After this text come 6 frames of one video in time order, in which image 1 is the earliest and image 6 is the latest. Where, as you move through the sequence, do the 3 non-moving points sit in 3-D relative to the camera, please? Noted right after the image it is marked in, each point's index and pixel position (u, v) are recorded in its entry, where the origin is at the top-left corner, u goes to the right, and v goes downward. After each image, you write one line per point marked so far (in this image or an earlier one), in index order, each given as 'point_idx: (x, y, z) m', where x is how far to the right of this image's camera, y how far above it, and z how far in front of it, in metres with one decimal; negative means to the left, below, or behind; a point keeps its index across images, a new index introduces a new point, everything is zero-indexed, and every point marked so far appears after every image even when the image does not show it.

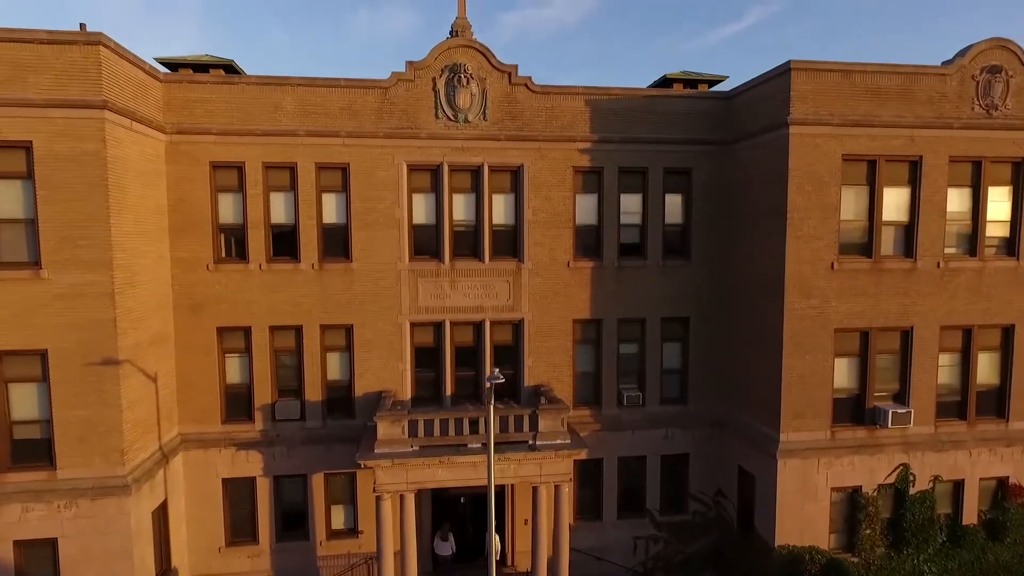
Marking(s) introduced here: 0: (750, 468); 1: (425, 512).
0: (+6.5, -4.9, +17.1) m
1: (-2.5, -6.3, +17.8) m
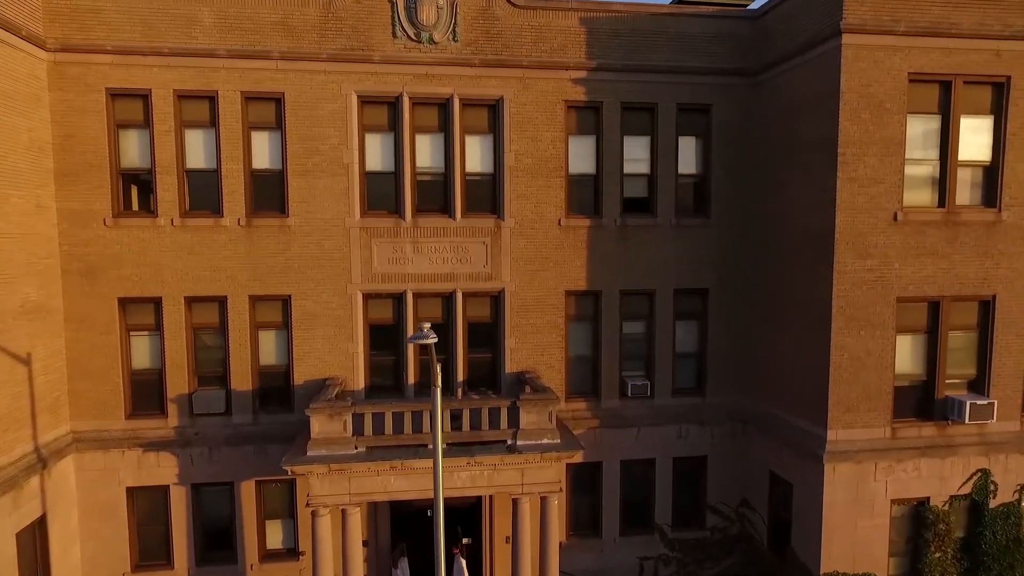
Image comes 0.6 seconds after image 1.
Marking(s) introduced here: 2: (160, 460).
0: (+6.0, -4.1, +13.7) m
1: (-3.0, -5.4, +14.4) m
2: (-7.7, -3.8, +13.7) m
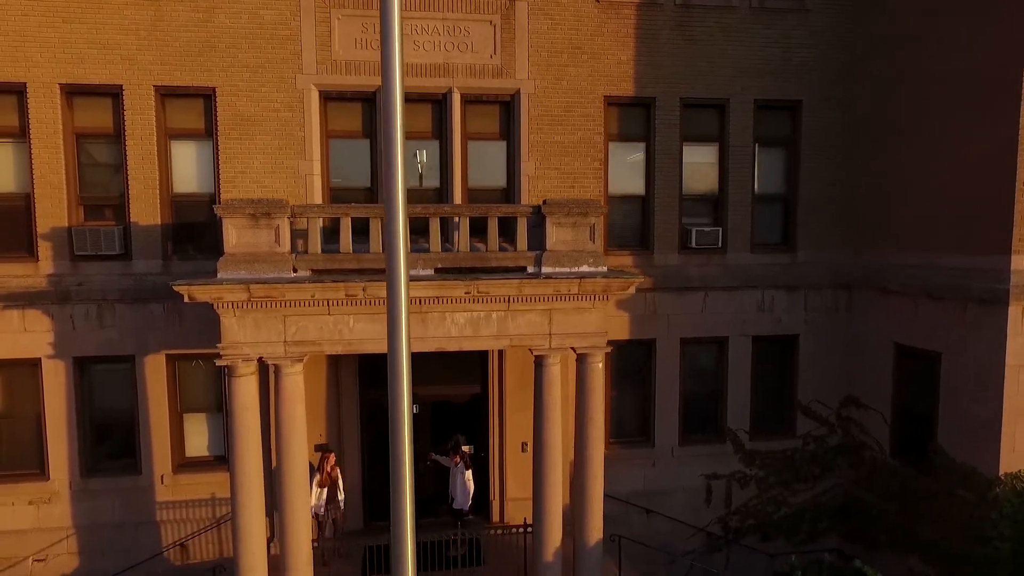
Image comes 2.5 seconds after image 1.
0: (+6.3, -0.8, +9.4) m
1: (-2.7, -2.1, +10.2) m
2: (-7.4, -0.6, +9.5) m
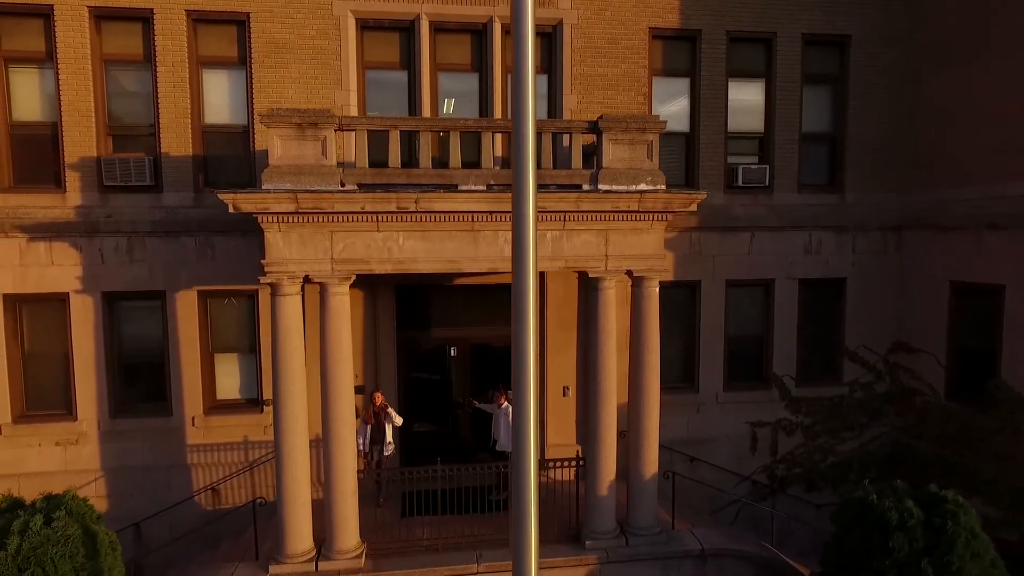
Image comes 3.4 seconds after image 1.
0: (+7.0, +0.2, +9.1) m
1: (-2.0, -1.1, +9.9) m
2: (-6.7, +0.4, +9.2) m
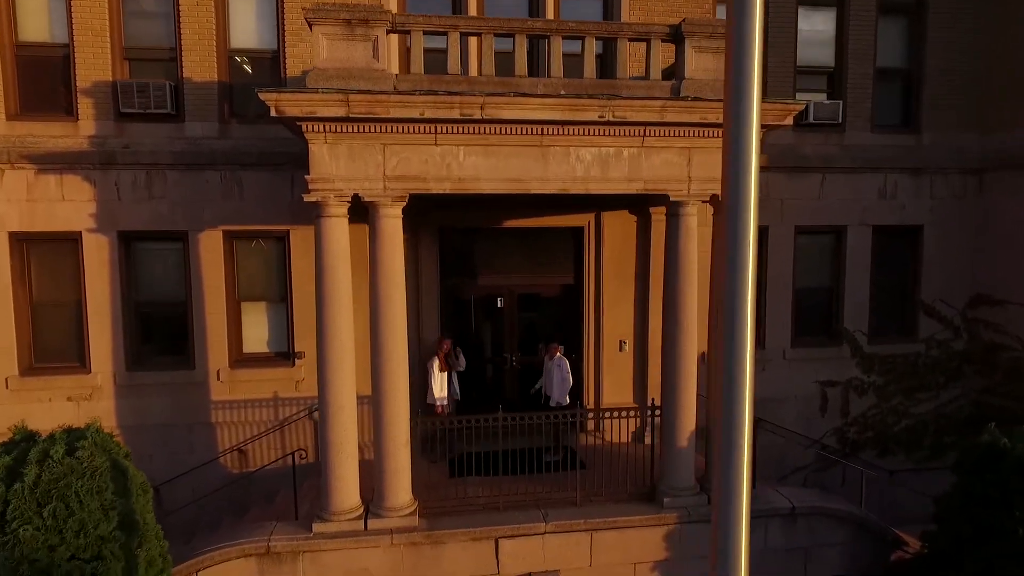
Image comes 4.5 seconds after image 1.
0: (+7.7, +1.0, +8.3) m
1: (-1.2, -0.3, +9.0) m
2: (-5.9, +1.3, +8.3) m
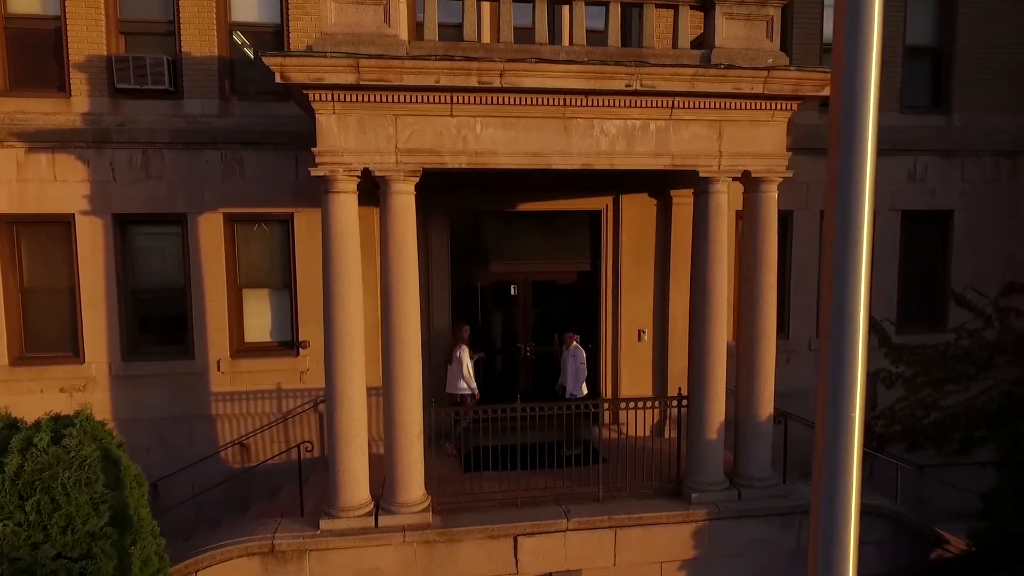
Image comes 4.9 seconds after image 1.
0: (+7.9, +1.2, +7.8) m
1: (-1.0, -0.1, +8.6) m
2: (-5.7, +1.5, +7.9) m
